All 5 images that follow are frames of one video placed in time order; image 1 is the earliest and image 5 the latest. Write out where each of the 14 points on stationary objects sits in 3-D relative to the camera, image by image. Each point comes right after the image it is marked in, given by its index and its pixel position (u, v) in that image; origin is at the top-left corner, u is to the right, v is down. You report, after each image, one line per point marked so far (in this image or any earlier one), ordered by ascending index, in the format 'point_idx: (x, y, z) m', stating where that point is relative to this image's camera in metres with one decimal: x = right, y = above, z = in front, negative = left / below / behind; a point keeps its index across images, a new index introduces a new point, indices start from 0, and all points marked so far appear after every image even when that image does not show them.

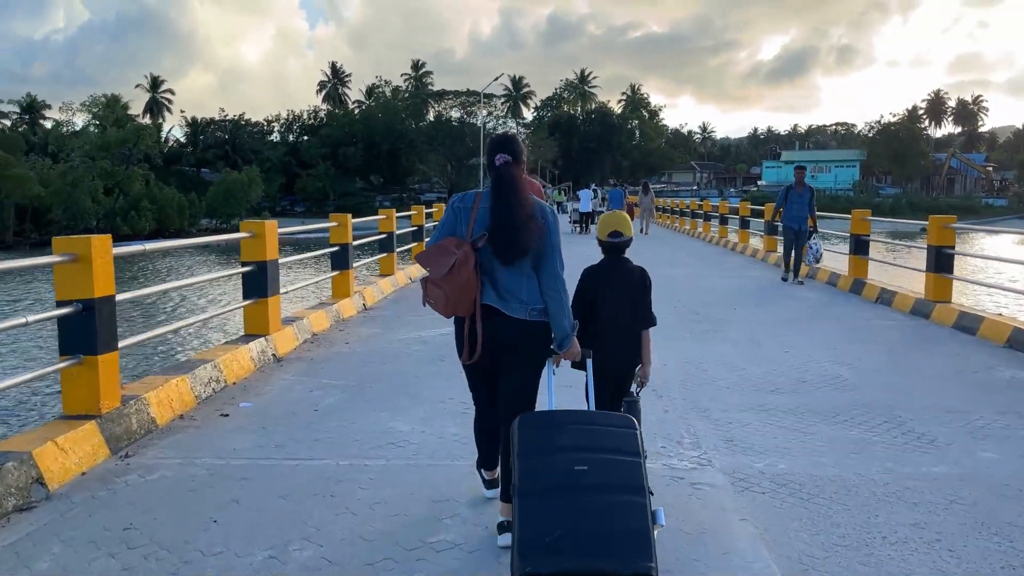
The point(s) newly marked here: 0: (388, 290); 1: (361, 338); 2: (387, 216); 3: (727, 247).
0: (-1.7, 0.0, +11.0) m
1: (-1.4, -0.5, +7.8) m
2: (-1.8, +1.0, +11.7) m
3: (+5.2, +1.0, +19.8) m
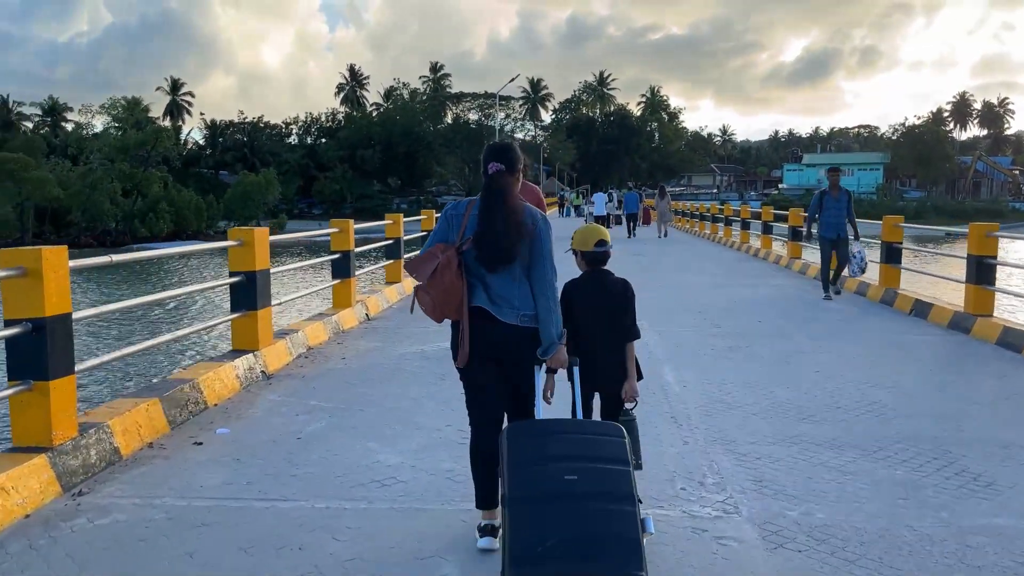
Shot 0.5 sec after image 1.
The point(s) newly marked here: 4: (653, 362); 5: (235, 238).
0: (-1.5, -0.1, +10.5) m
1: (-1.3, -0.6, +7.3) m
2: (-1.6, +0.9, +11.2) m
3: (+5.5, +0.8, +19.1) m
4: (+1.2, -0.6, +6.7) m
5: (-2.1, +0.4, +6.3) m
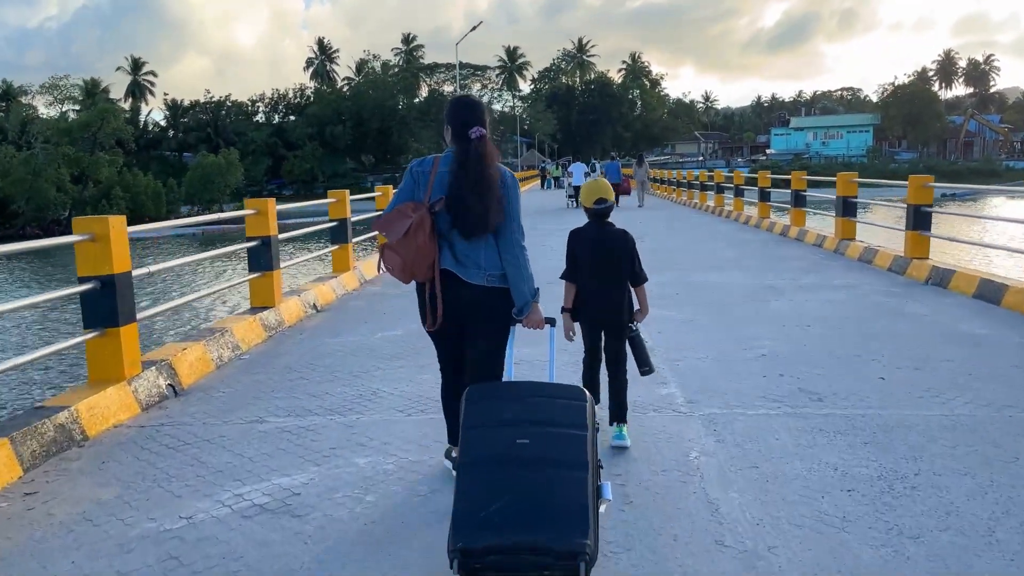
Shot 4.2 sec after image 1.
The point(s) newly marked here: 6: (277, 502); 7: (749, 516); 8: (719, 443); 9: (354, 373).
0: (-2.0, -0.4, +6.4) m
1: (-1.8, -0.9, +3.2) m
2: (-2.2, +0.7, +7.1) m
3: (+4.8, +1.0, +15.1) m
4: (+0.7, -0.9, +2.7) m
5: (-2.6, 0.0, +2.1) m
6: (-1.0, -0.9, +3.4) m
7: (+0.9, -0.8, +3.1) m
8: (+0.9, -0.7, +3.8) m
9: (-1.1, -0.6, +5.5) m
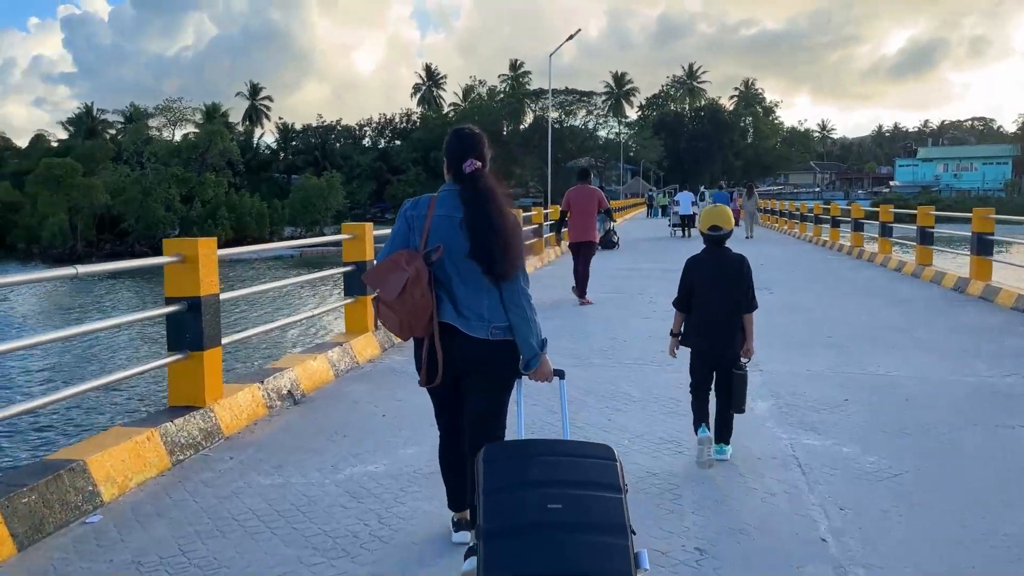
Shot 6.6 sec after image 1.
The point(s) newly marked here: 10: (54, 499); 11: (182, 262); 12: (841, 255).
0: (-1.8, -0.9, +3.8) m
1: (-2.0, -1.3, +0.6) m
2: (-1.8, +0.2, +4.5) m
3: (+6.1, 0.0, +11.6) m
4: (+0.5, -1.3, -0.2) m
5: (-2.8, -0.3, -0.4) m
6: (-1.1, -1.3, +0.7) m
7: (+0.7, -1.3, +0.1) m
8: (+0.8, -1.2, +0.8) m
9: (-0.9, -1.0, +2.8) m
10: (-1.9, -0.9, +3.4) m
11: (-1.8, +0.1, +4.5) m
12: (+7.2, +0.7, +18.0) m
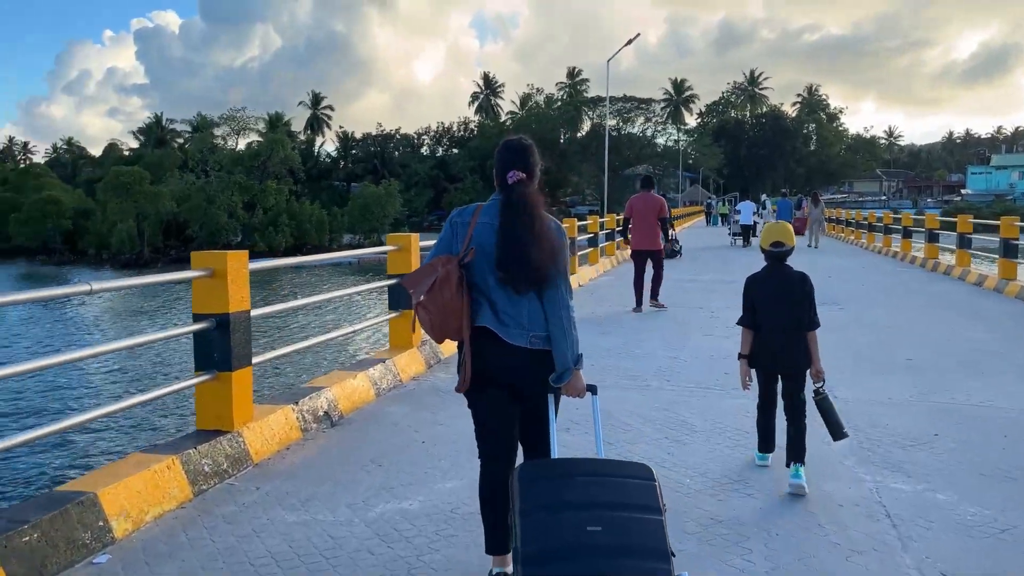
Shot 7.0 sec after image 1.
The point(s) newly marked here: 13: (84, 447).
0: (-1.6, -1.0, +3.5) m
1: (-2.0, -1.3, +0.3) m
2: (-1.5, +0.1, +4.2) m
3: (+6.8, -0.2, +10.8) m
4: (+0.4, -1.4, -0.7) m
5: (-2.9, -0.4, -0.6) m
6: (-1.1, -1.3, +0.3) m
7: (+0.6, -1.4, -0.3) m
8: (+0.8, -1.3, +0.4) m
9: (-0.8, -1.1, +2.4) m
10: (-1.7, -0.9, +3.1) m
11: (-1.6, +0.1, +4.3) m
12: (+8.4, +0.4, +17.1) m
13: (-7.9, -2.8, +15.2) m
